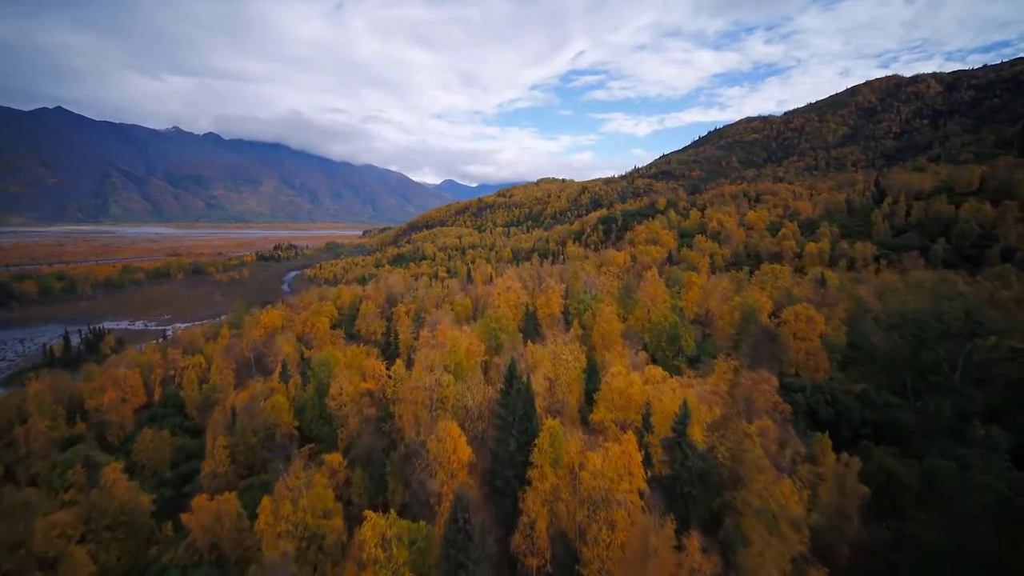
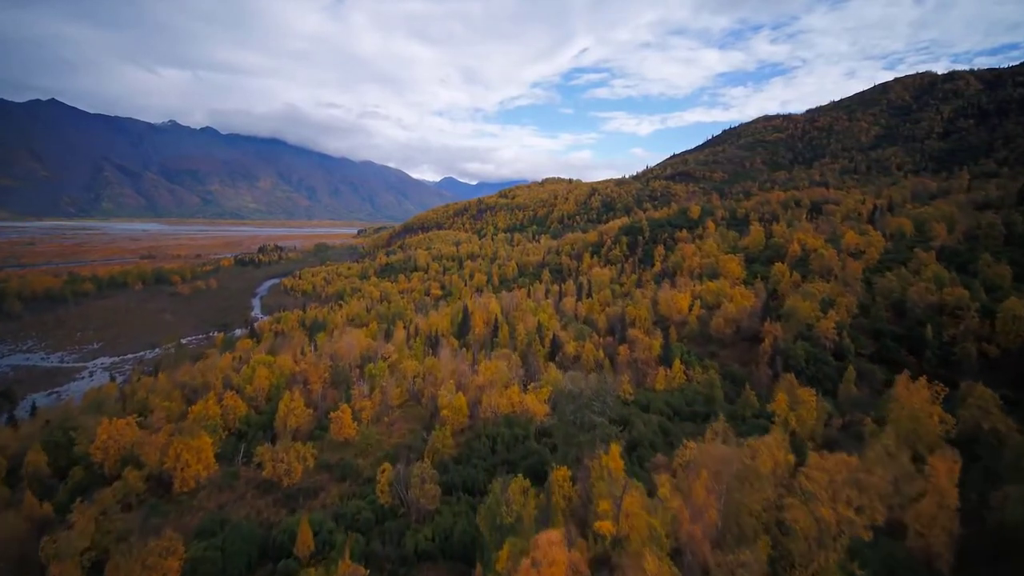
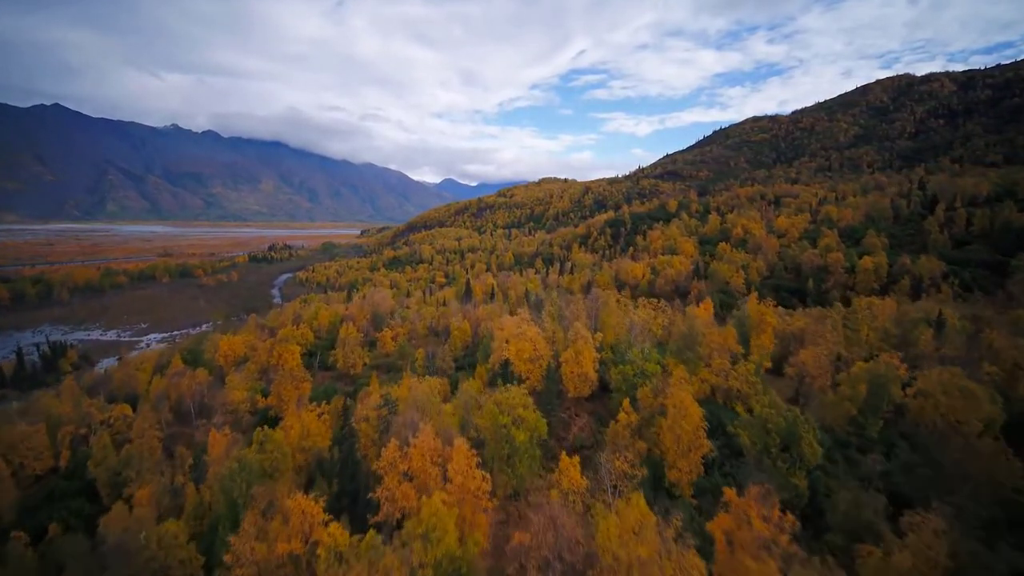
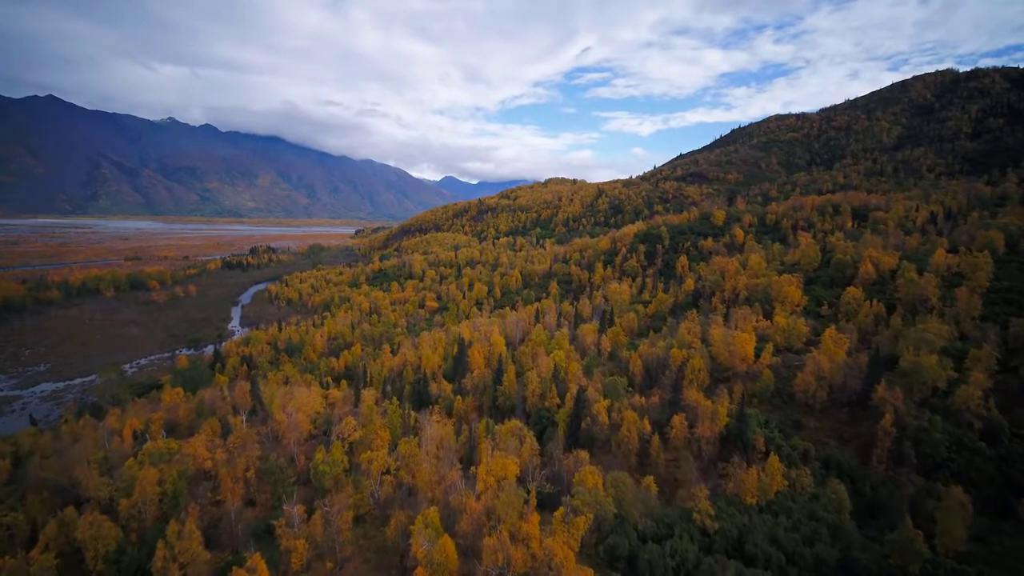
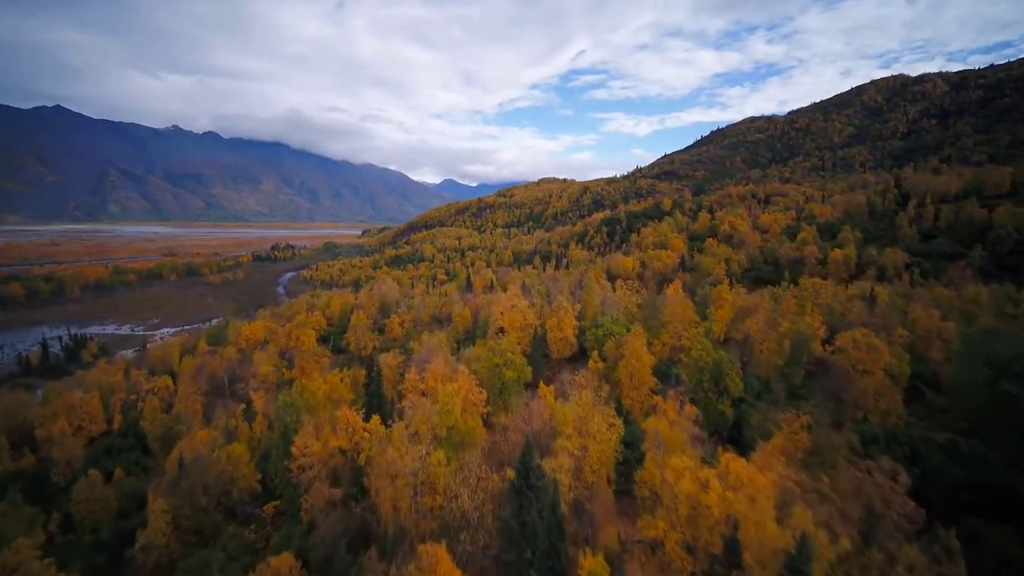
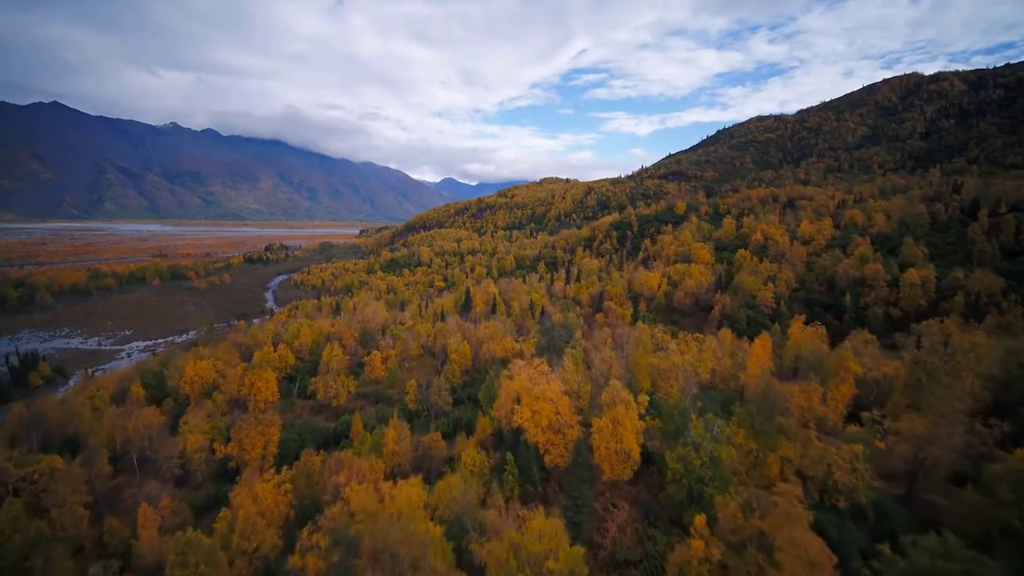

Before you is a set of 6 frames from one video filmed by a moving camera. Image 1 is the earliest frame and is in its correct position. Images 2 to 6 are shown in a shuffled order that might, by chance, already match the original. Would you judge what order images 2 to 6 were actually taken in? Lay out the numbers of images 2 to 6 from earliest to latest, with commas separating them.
5, 3, 6, 2, 4
